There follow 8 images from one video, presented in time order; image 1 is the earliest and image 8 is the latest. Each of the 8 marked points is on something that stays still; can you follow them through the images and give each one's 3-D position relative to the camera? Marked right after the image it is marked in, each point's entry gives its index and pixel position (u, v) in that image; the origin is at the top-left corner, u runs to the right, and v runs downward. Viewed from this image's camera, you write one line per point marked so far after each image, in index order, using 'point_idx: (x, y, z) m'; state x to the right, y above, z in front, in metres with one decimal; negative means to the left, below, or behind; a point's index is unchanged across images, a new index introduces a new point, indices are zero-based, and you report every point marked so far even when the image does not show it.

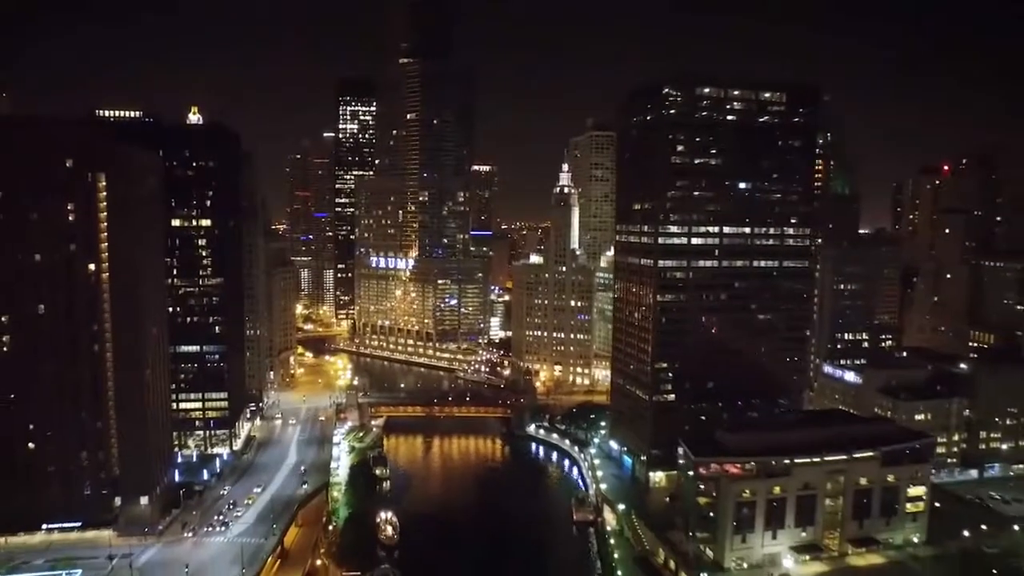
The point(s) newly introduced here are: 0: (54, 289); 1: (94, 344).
0: (-9.1, 0.0, +16.3) m
1: (-8.5, -1.1, +16.6) m
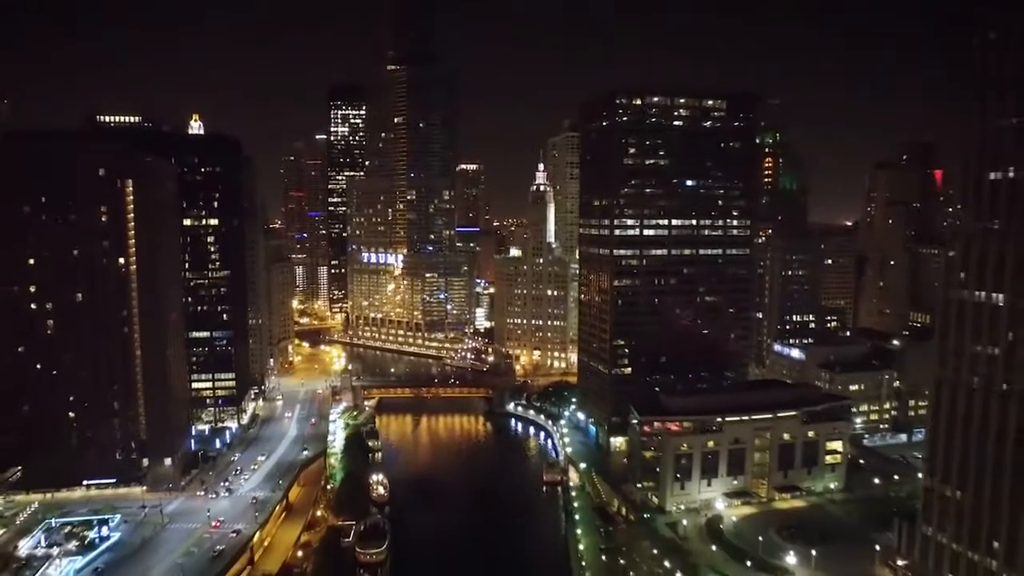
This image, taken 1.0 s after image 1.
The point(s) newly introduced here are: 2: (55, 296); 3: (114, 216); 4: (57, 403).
0: (-9.8, +0.2, +19.0) m
1: (-9.3, -0.9, +19.3) m
2: (-10.6, -0.2, +18.9) m
3: (-9.3, +1.8, +19.0) m
4: (-10.7, -2.7, +19.0) m
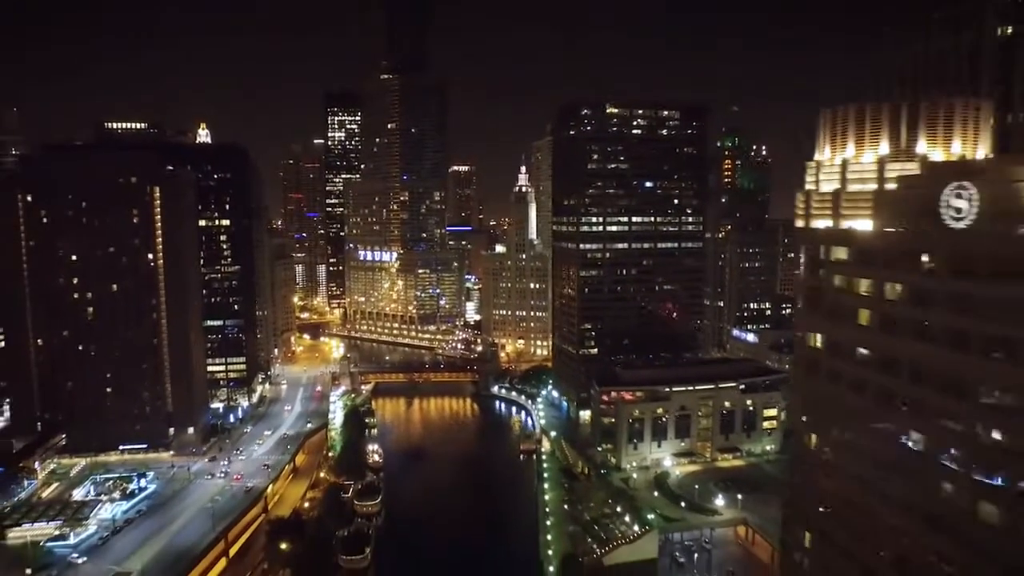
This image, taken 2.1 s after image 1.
0: (-10.5, +0.4, +22.1) m
1: (-9.9, -0.7, +22.4) m
2: (-11.3, 0.0, +22.0) m
3: (-10.0, +2.0, +22.0) m
4: (-11.3, -2.5, +22.1) m
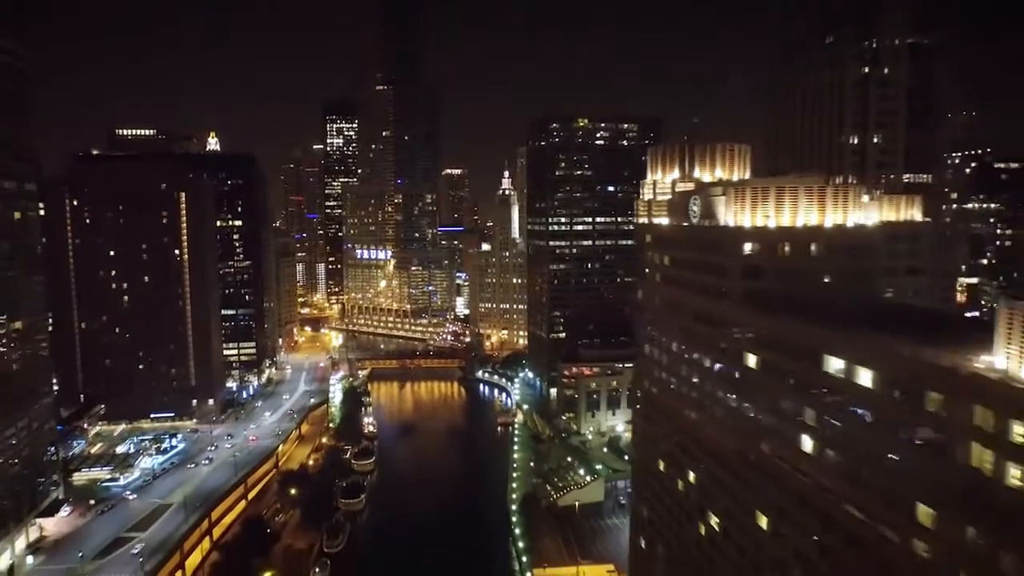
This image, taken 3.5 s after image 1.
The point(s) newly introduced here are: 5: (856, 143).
0: (-11.4, +0.7, +25.8) m
1: (-10.8, -0.4, +26.1) m
2: (-12.1, +0.3, +25.7) m
3: (-10.8, +2.3, +25.8) m
4: (-12.1, -2.2, +25.8) m
5: (+7.7, +3.3, +18.2) m
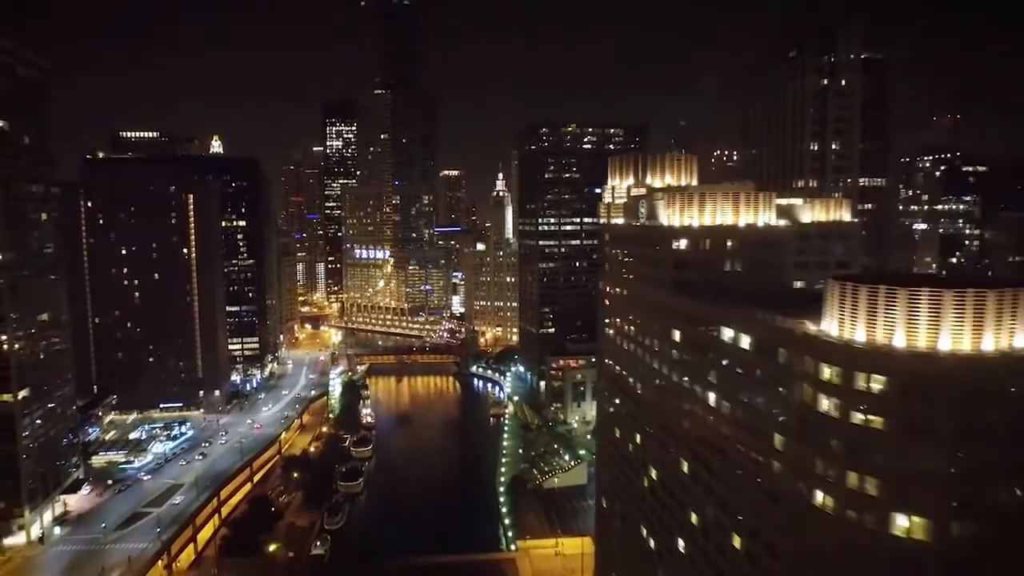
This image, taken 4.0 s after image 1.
0: (-11.7, +0.8, +27.3) m
1: (-11.1, -0.3, +27.6) m
2: (-12.4, +0.4, +27.2) m
3: (-11.1, +2.4, +27.2) m
4: (-12.5, -2.1, +27.3) m
5: (+7.4, +3.4, +19.7) m
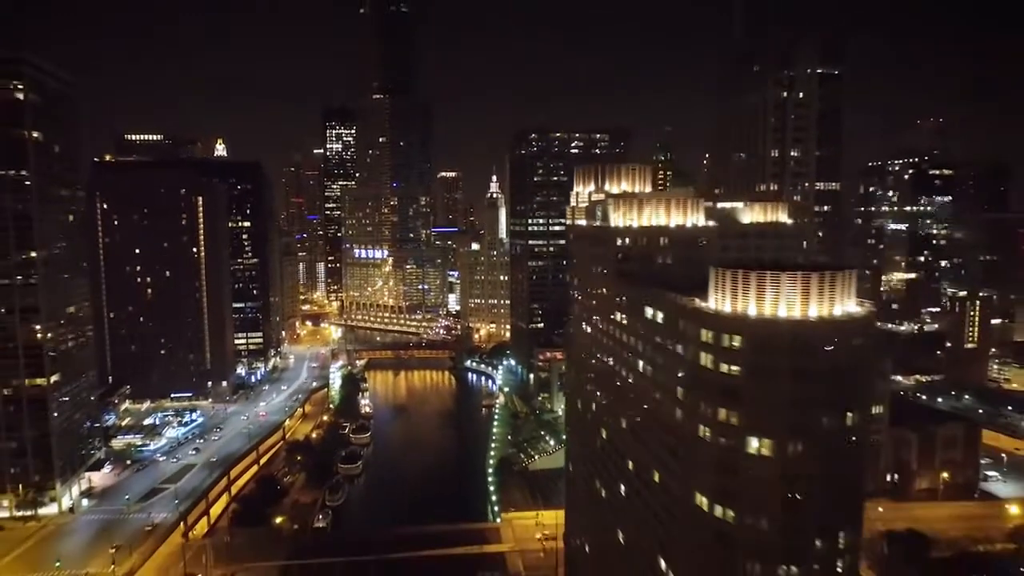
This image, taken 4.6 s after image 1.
0: (-12.1, +0.9, +29.0) m
1: (-11.5, -0.2, +29.4) m
2: (-12.8, +0.5, +28.9) m
3: (-11.5, +2.5, +29.0) m
4: (-12.8, -2.0, +29.0) m
5: (+7.0, +3.5, +21.5) m
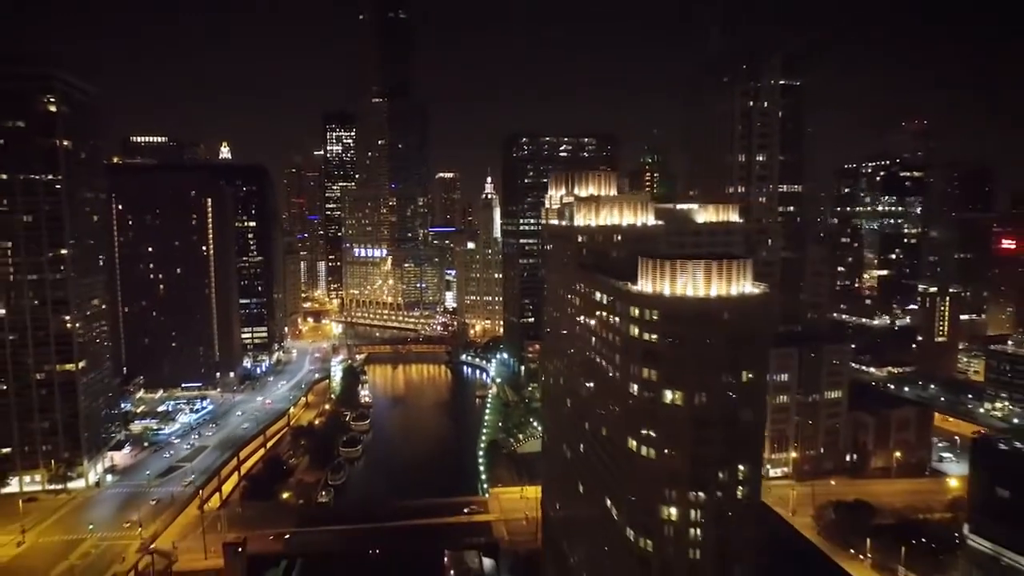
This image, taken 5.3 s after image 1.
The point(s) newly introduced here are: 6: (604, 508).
0: (-12.4, +1.0, +30.8) m
1: (-11.8, -0.1, +31.2) m
2: (-13.1, +0.7, +30.7) m
3: (-11.9, +2.6, +30.8) m
4: (-13.2, -1.8, +30.8) m
5: (+6.6, +3.7, +23.3) m
6: (+1.2, -2.9, +11.0) m
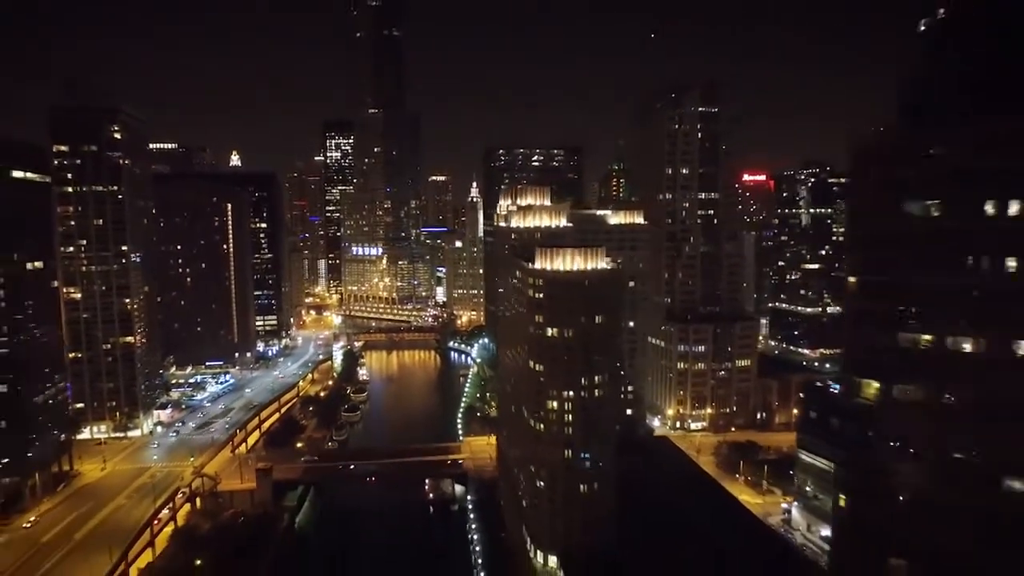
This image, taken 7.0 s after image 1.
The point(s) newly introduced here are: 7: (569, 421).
0: (-13.5, +1.4, +36.0) m
1: (-12.9, +0.3, +36.4) m
2: (-14.2, +1.0, +35.9) m
3: (-12.9, +3.0, +36.0) m
4: (-14.2, -1.5, +36.0) m
5: (+5.6, +4.1, +28.6) m
6: (+0.2, -2.6, +16.2) m
7: (+1.0, -2.4, +14.2) m
